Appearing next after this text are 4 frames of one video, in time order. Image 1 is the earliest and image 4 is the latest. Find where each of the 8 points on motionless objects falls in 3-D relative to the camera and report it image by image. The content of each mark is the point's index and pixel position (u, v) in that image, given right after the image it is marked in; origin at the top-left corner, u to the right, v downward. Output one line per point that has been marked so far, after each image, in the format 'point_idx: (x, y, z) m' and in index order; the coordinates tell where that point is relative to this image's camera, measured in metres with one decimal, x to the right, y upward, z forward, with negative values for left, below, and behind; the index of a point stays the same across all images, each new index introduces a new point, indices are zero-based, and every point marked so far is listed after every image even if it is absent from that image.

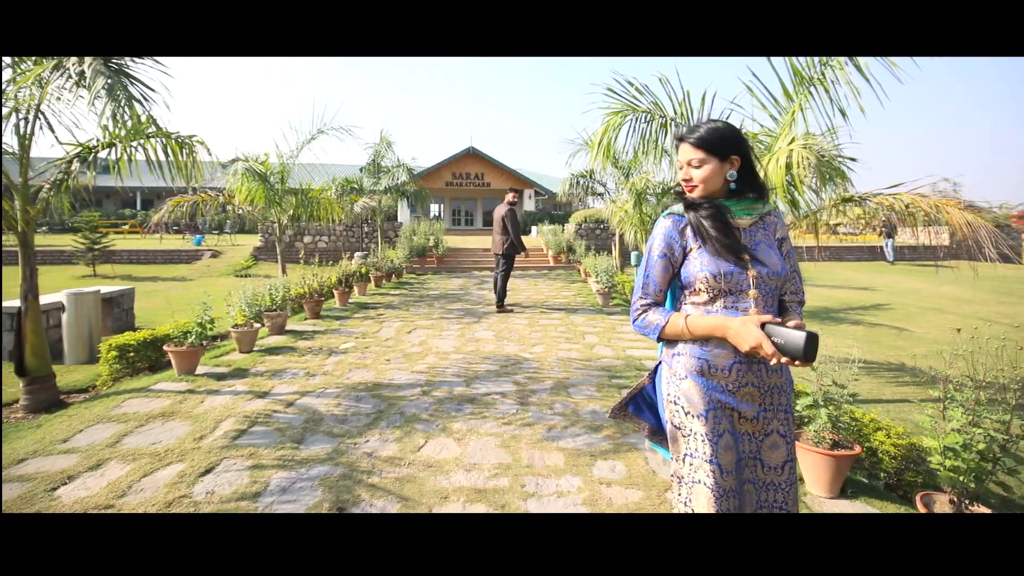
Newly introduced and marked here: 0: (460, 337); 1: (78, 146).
0: (-0.6, -0.6, +6.6) m
1: (-3.6, +1.2, +4.6) m
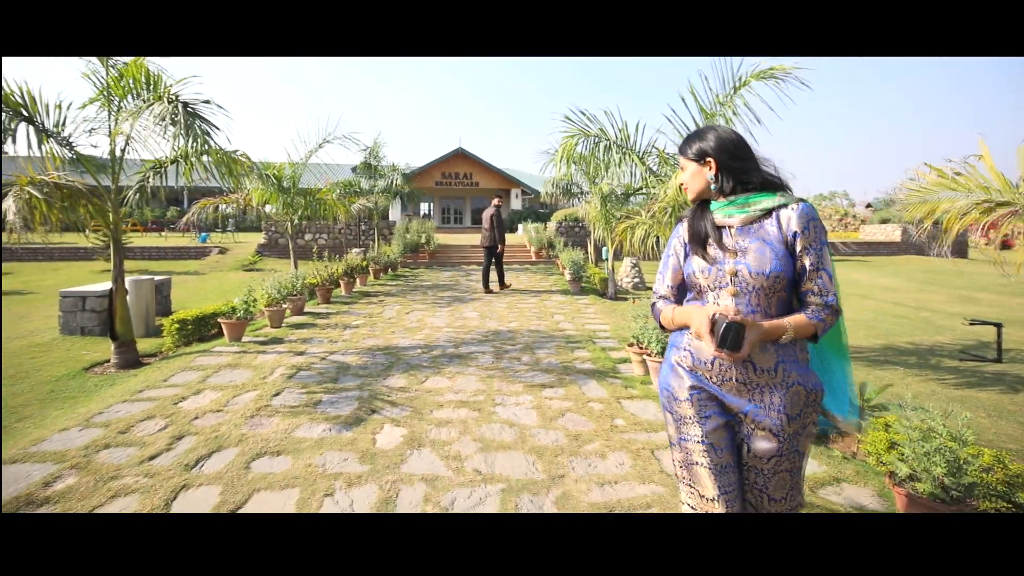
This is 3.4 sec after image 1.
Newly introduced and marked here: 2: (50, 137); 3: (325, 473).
0: (-0.9, -0.4, +7.9) m
1: (-3.8, +1.4, +5.9) m
2: (-4.5, +1.5, +5.4) m
3: (-1.0, -1.0, +3.1) m
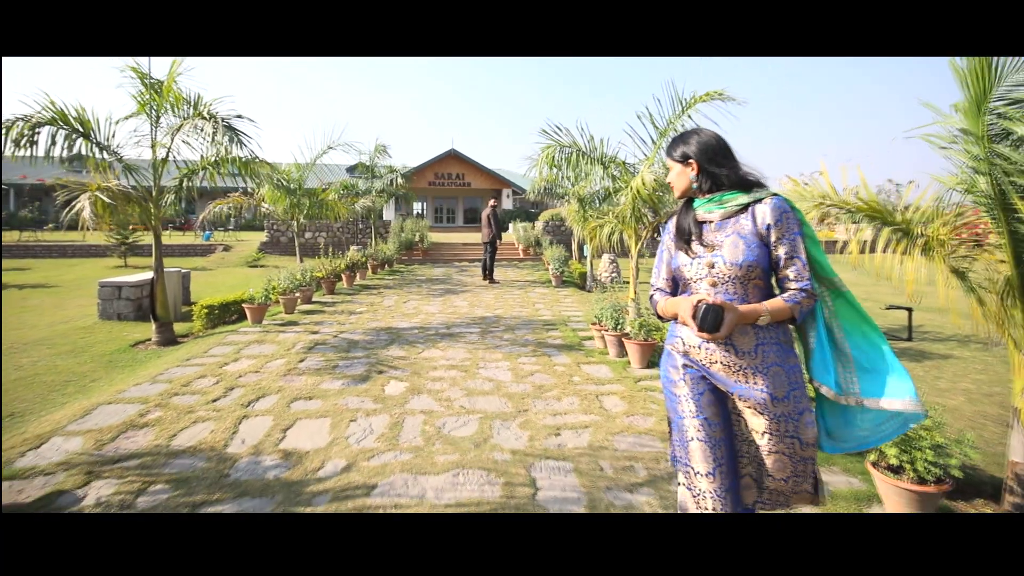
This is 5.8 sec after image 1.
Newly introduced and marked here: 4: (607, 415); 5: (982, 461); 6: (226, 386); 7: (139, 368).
0: (-1.1, -0.3, +8.9) m
1: (-4.0, +1.5, +6.8) m
2: (-4.7, +1.6, +6.3) m
3: (-1.2, -0.9, +4.1) m
4: (+0.7, -0.9, +3.9) m
5: (+3.0, -1.1, +3.5) m
6: (-2.4, -0.8, +4.6) m
7: (-3.7, -0.8, +5.4) m
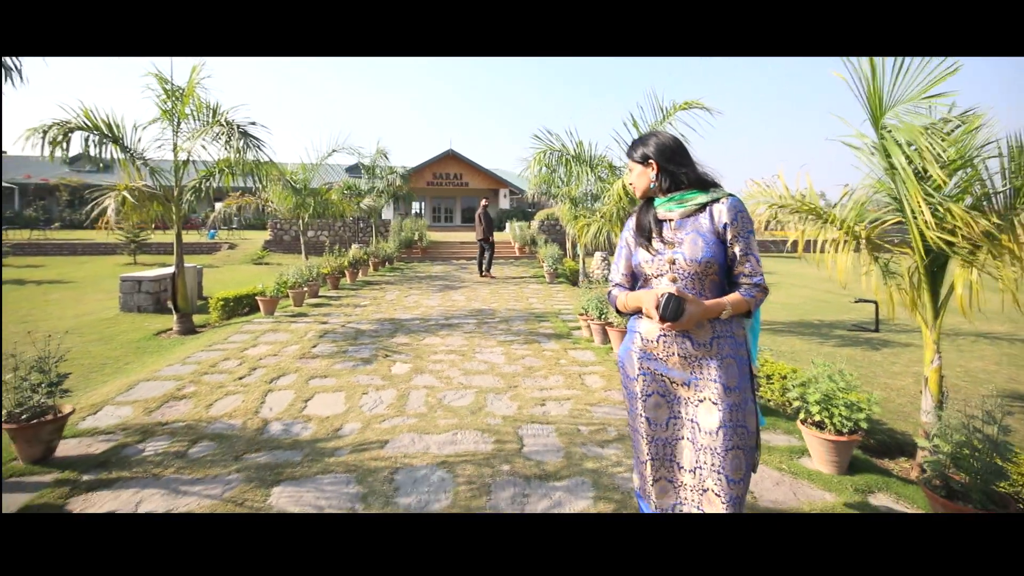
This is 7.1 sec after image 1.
0: (-1.2, -0.2, +9.5) m
1: (-4.1, +1.6, +7.4) m
2: (-4.8, +1.7, +6.9) m
3: (-1.3, -0.8, +4.6) m
4: (+0.6, -0.8, +4.5) m
5: (+2.9, -1.0, +4.0) m
6: (-2.4, -0.7, +5.1) m
7: (-3.7, -0.7, +5.9) m
